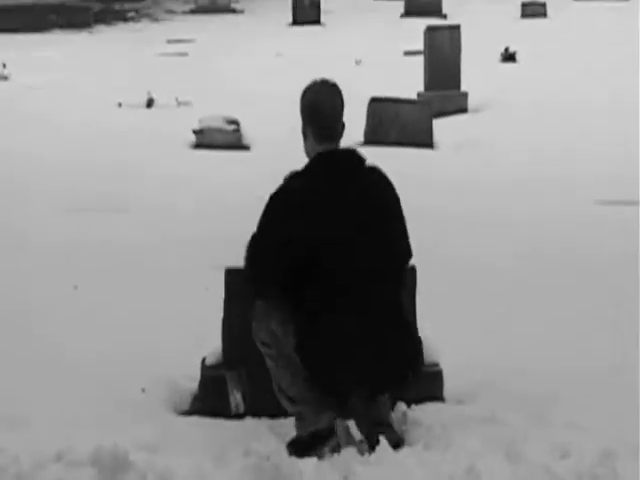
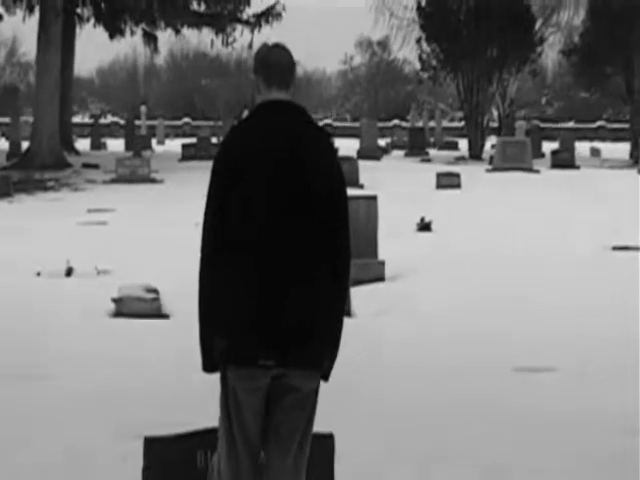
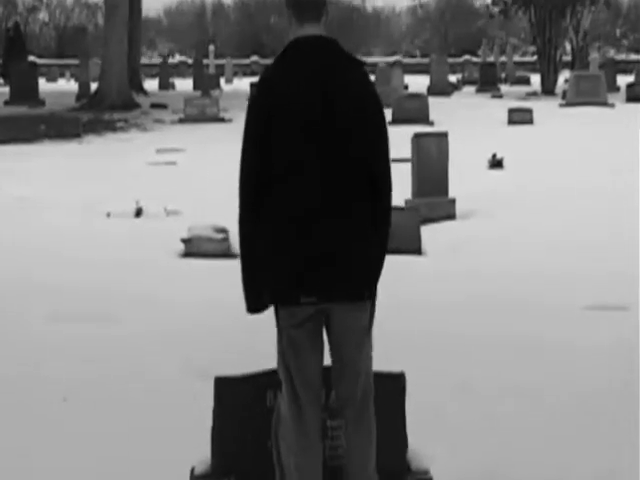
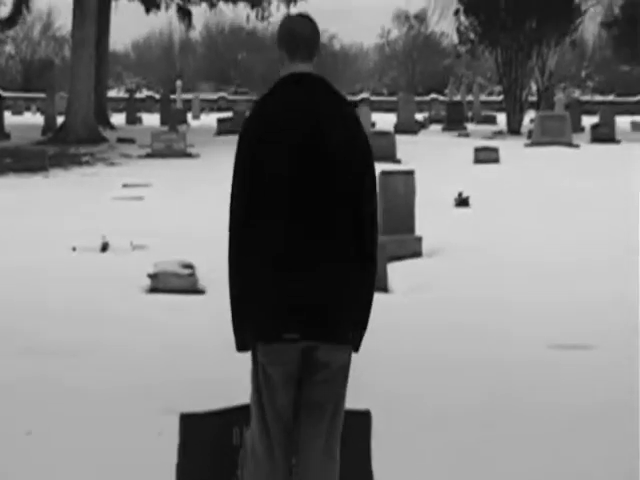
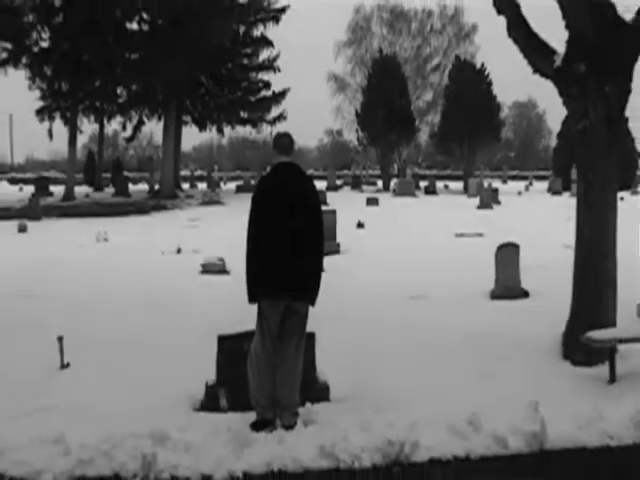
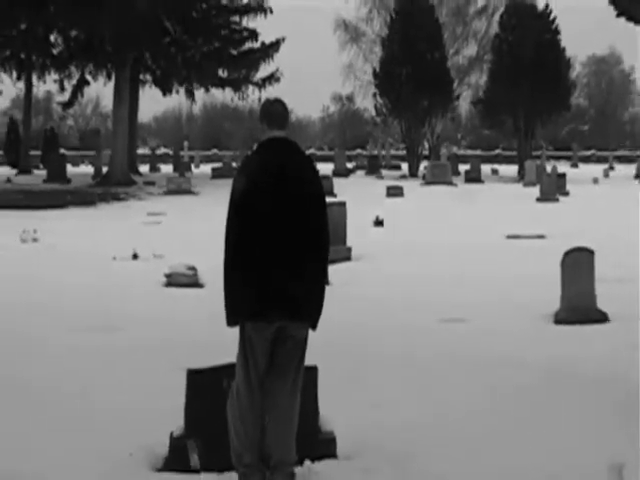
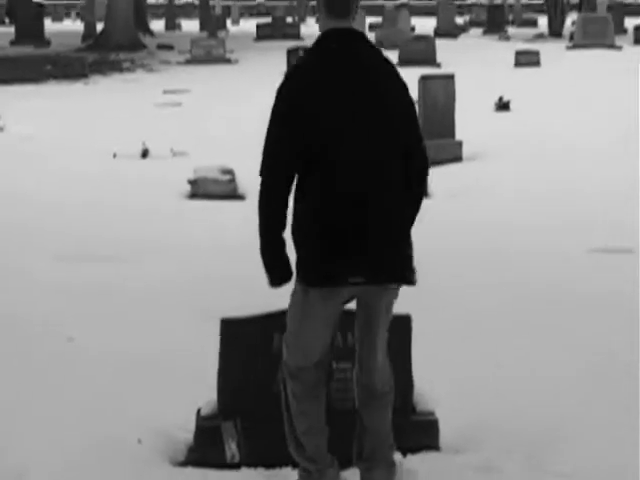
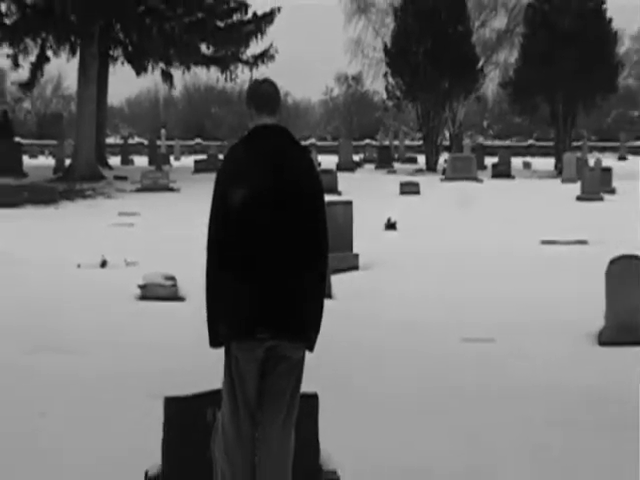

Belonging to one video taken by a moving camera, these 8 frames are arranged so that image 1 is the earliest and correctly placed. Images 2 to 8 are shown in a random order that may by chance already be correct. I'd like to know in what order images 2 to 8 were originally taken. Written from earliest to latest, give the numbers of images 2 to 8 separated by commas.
7, 3, 4, 2, 8, 6, 5
